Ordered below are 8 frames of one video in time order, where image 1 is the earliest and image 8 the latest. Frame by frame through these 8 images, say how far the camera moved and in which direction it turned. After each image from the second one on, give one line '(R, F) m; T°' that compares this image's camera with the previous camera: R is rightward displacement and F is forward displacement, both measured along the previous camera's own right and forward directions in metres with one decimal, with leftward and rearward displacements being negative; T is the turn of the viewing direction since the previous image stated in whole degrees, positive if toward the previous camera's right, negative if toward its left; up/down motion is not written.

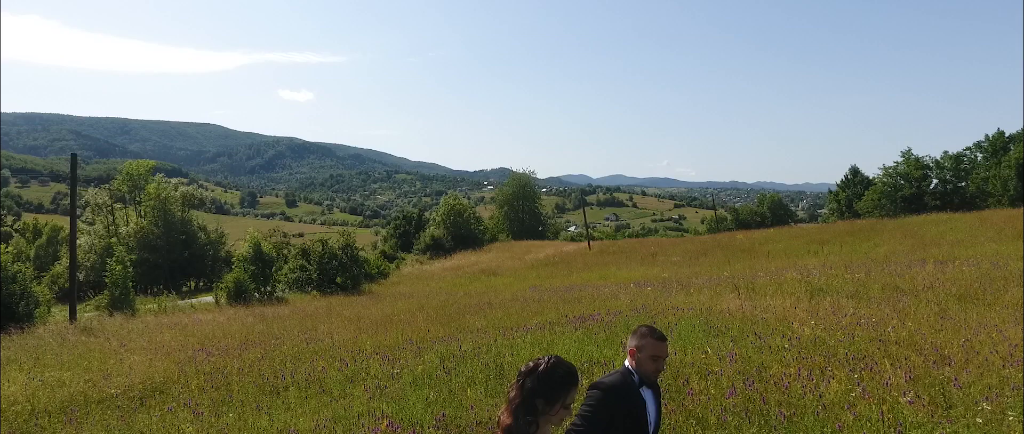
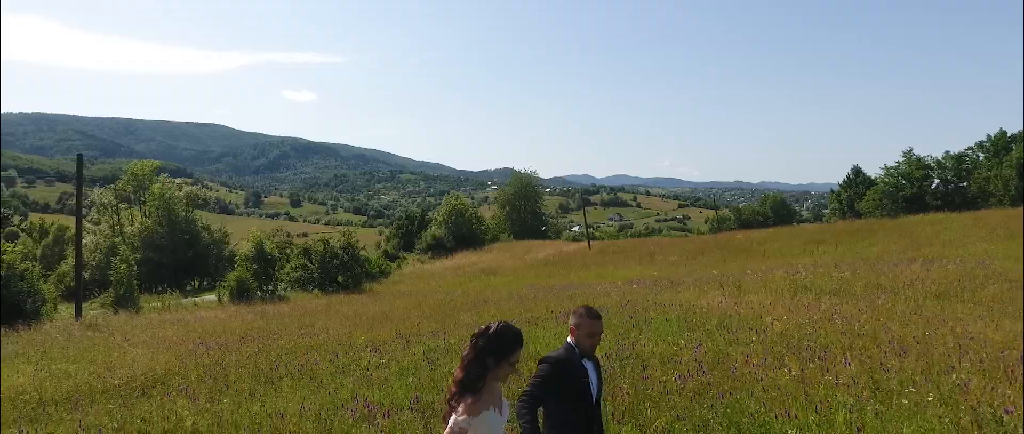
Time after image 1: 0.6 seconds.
(+0.3, -0.3) m; 0°
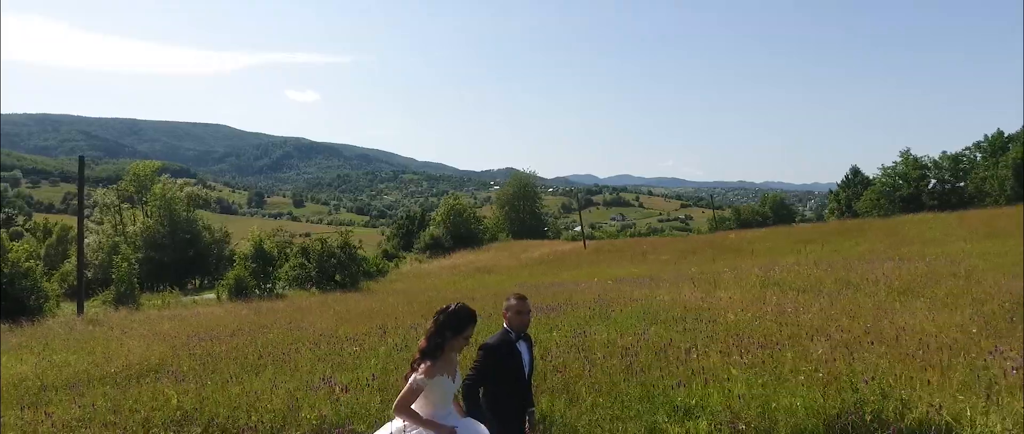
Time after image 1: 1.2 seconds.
(+0.5, -0.5) m; 0°
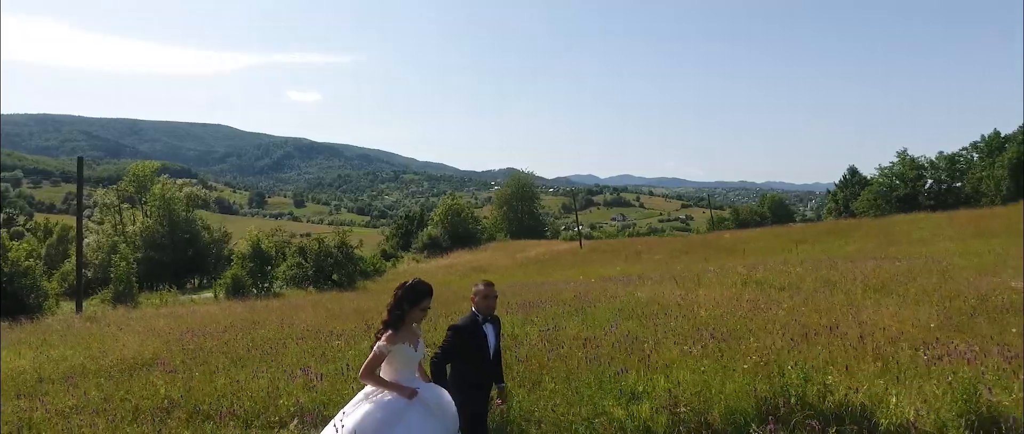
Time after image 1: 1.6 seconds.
(+0.3, -0.3) m; 0°
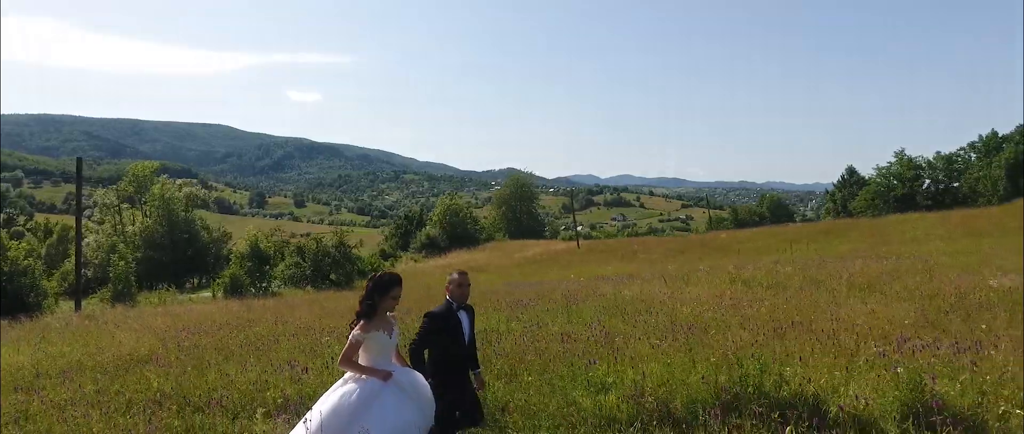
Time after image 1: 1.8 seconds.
(+0.2, -0.2) m; 0°
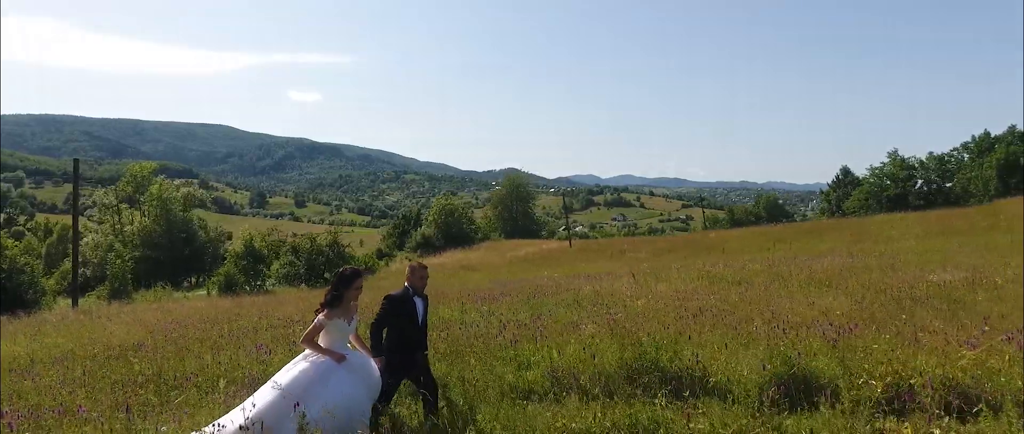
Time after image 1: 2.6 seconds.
(+0.6, -0.6) m; 0°
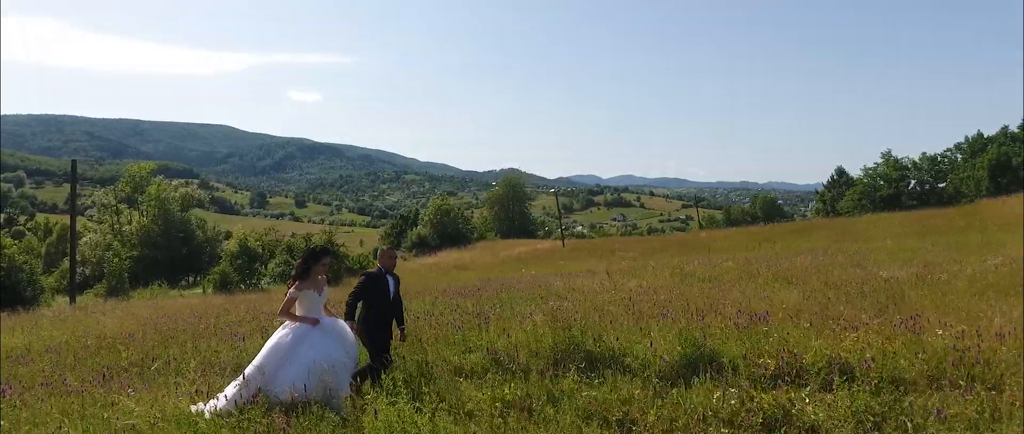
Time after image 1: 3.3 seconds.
(+0.5, -0.5) m; 0°
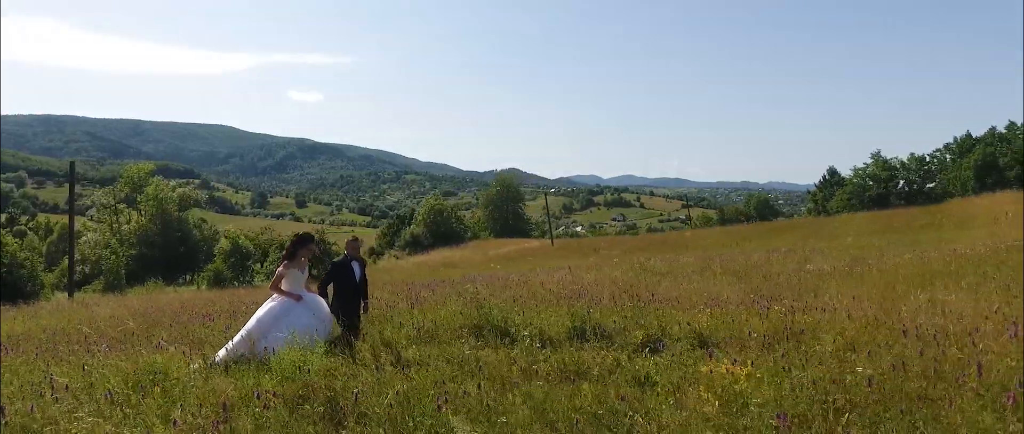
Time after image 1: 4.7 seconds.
(+0.9, -1.0) m; 0°
